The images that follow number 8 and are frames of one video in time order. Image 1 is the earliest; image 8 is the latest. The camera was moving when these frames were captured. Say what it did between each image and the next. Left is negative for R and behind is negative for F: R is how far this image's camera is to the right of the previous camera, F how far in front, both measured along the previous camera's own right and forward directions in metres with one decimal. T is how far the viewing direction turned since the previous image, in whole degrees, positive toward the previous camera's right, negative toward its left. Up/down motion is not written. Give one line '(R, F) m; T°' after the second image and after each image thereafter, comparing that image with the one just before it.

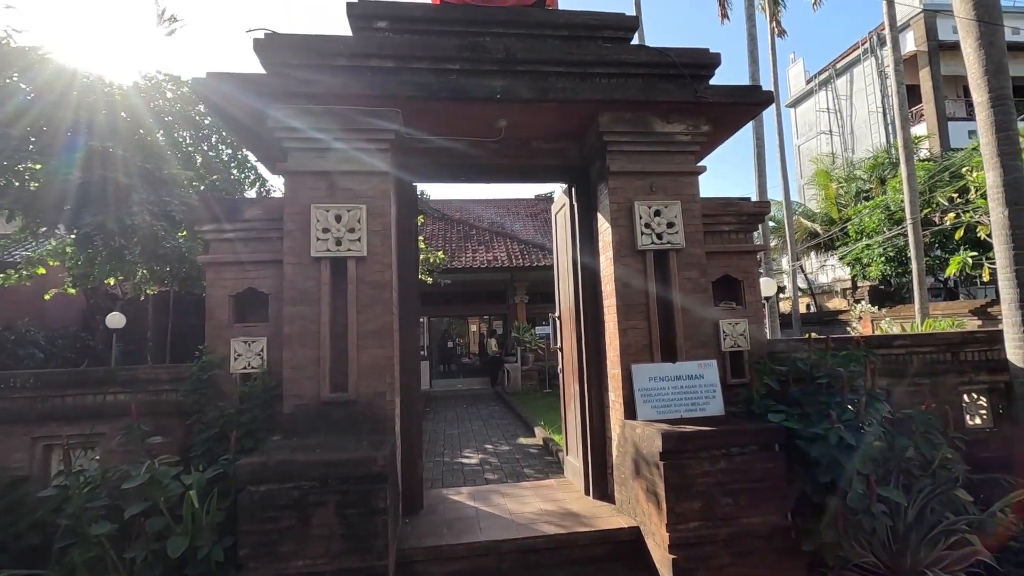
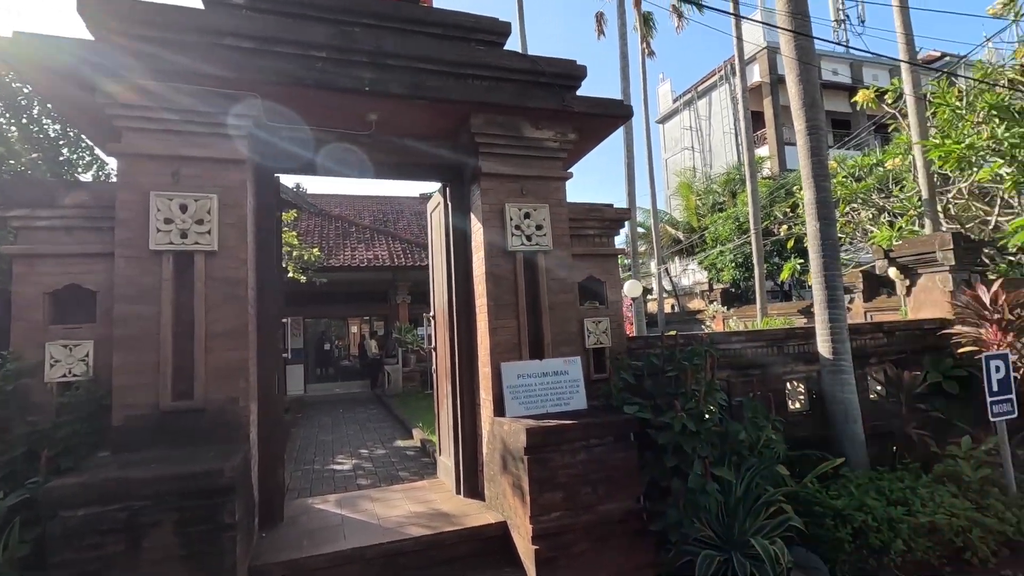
(+0.1, 0.0) m; +12°
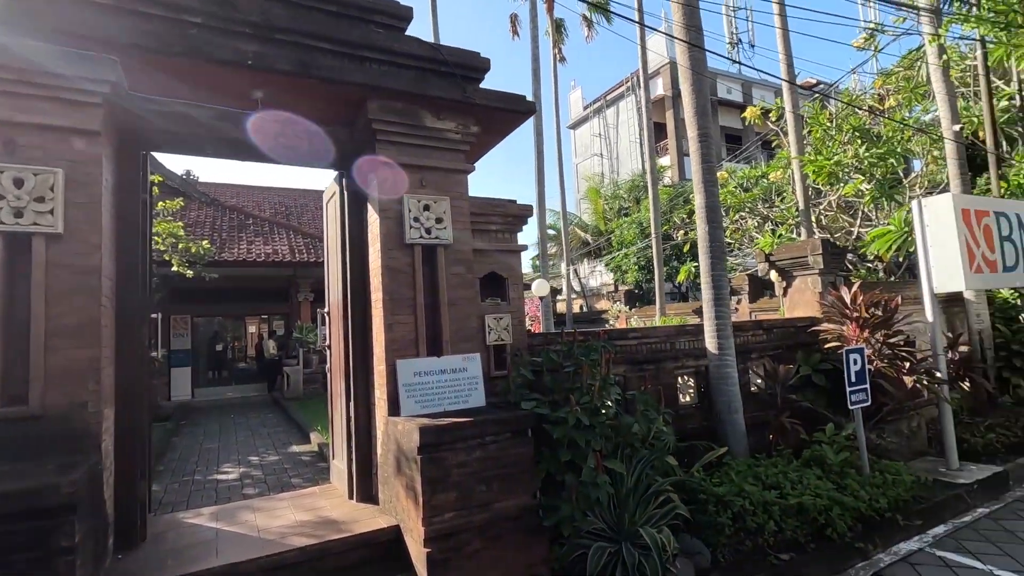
(+0.1, +0.1) m; +9°
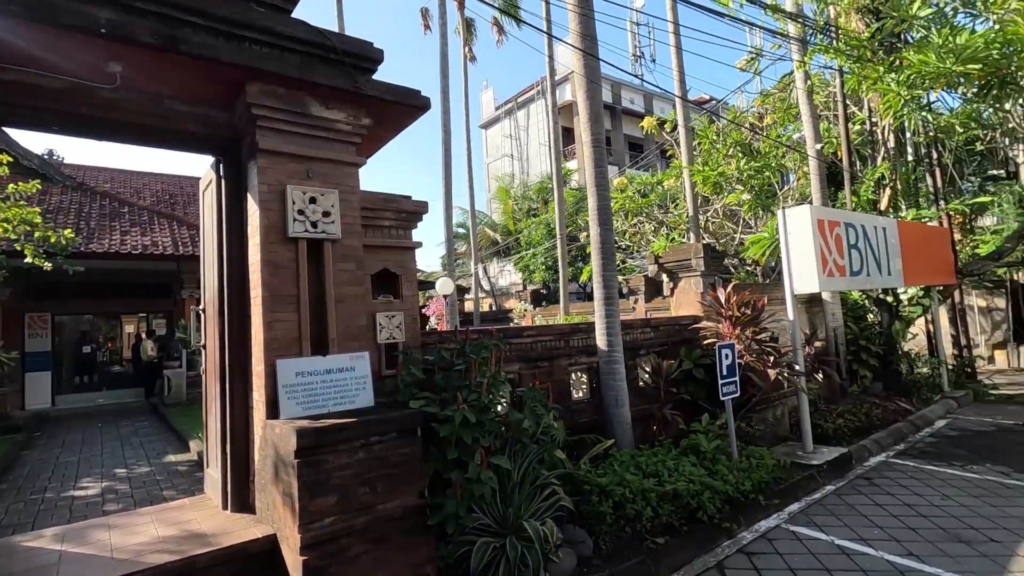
(+0.1, 0.0) m; +9°
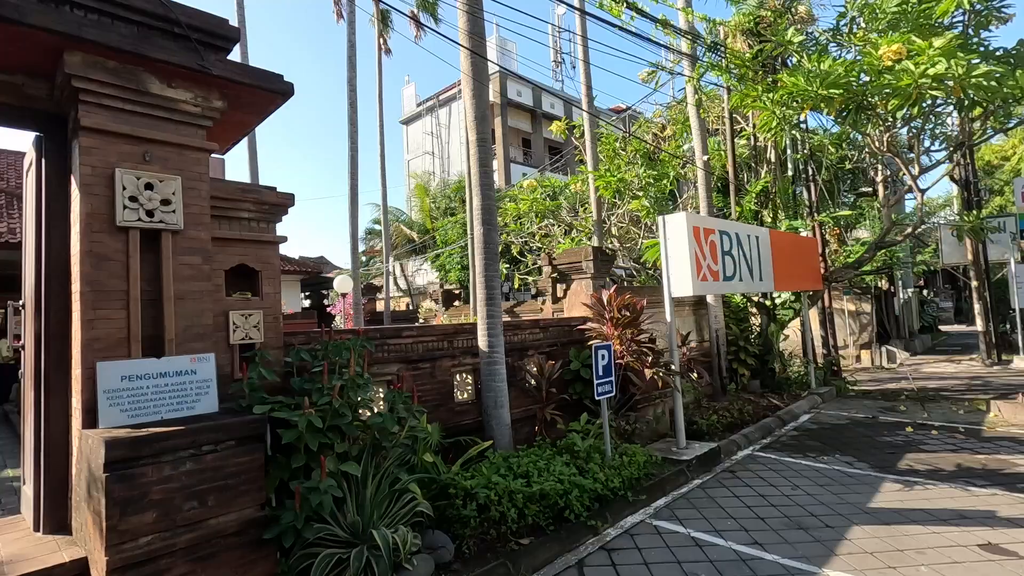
(+0.4, +0.1) m; +8°
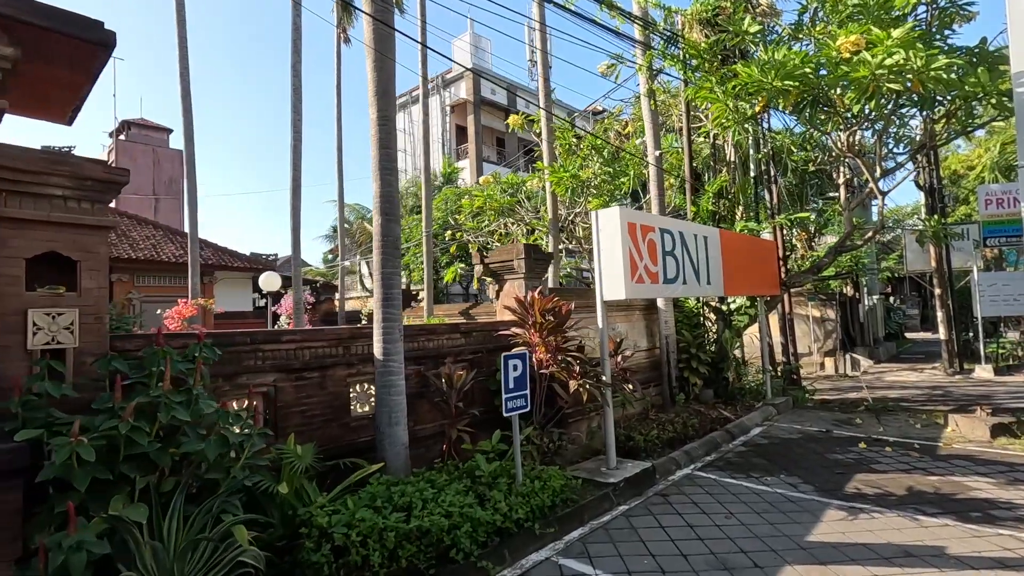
(+0.6, +0.6) m; +2°
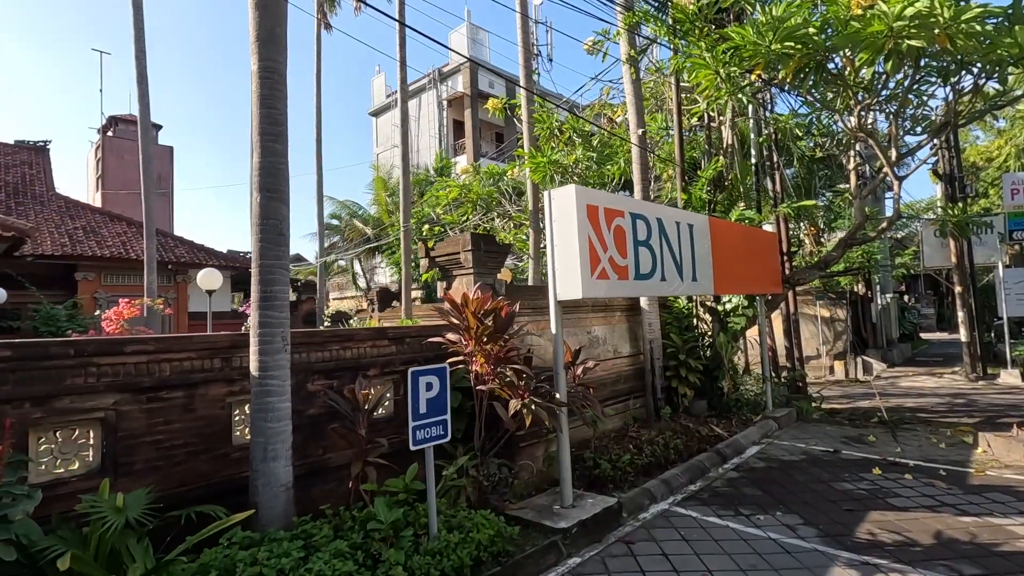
(+0.6, +0.9) m; -1°
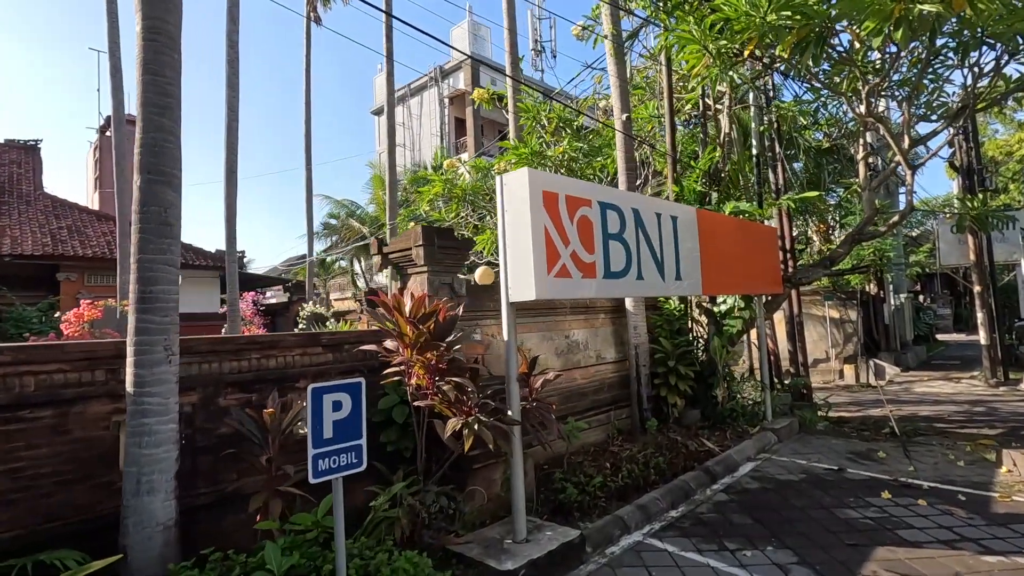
(+0.4, +0.6) m; -1°
